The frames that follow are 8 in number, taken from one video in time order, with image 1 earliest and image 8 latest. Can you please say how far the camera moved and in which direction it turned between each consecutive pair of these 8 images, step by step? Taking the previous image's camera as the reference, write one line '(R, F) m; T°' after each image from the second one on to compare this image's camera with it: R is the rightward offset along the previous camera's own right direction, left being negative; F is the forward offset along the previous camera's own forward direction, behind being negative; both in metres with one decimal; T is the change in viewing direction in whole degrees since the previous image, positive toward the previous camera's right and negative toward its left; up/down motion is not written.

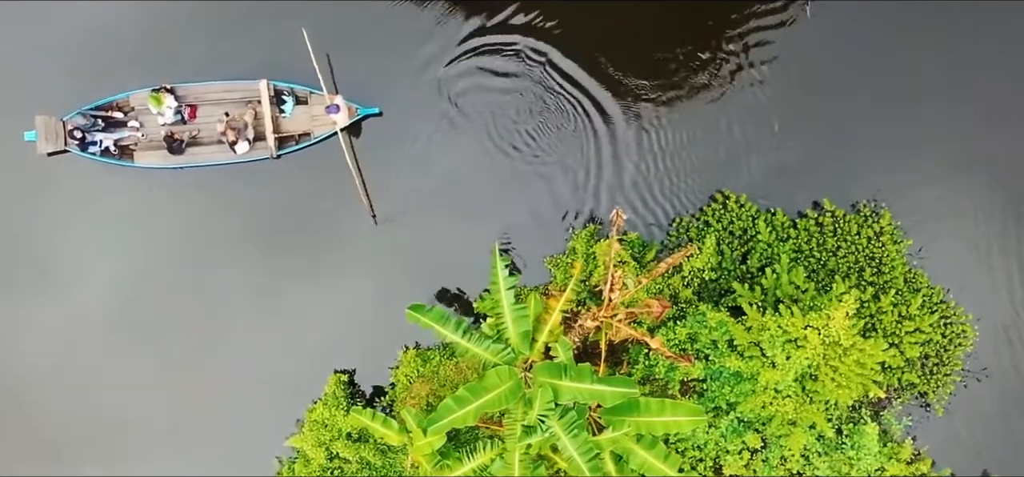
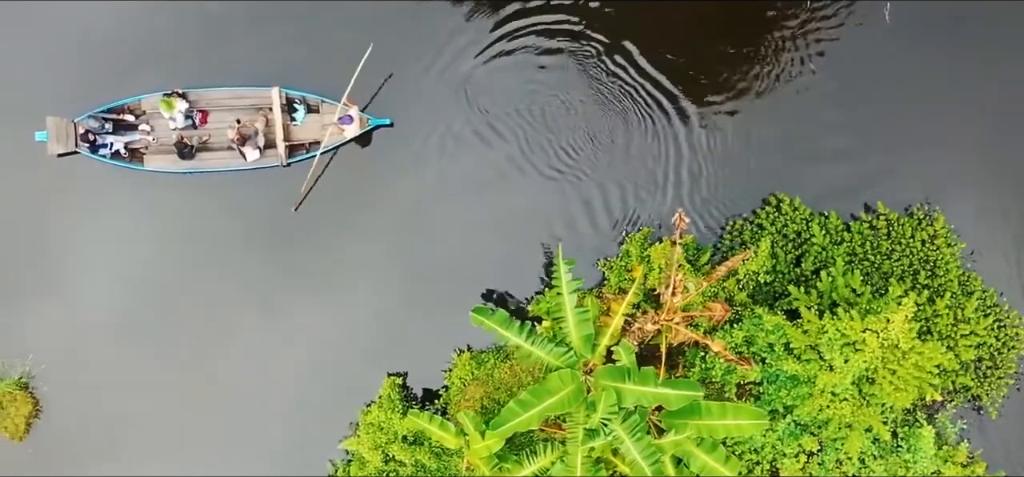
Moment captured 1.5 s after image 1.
(-0.7, 0.0) m; 0°
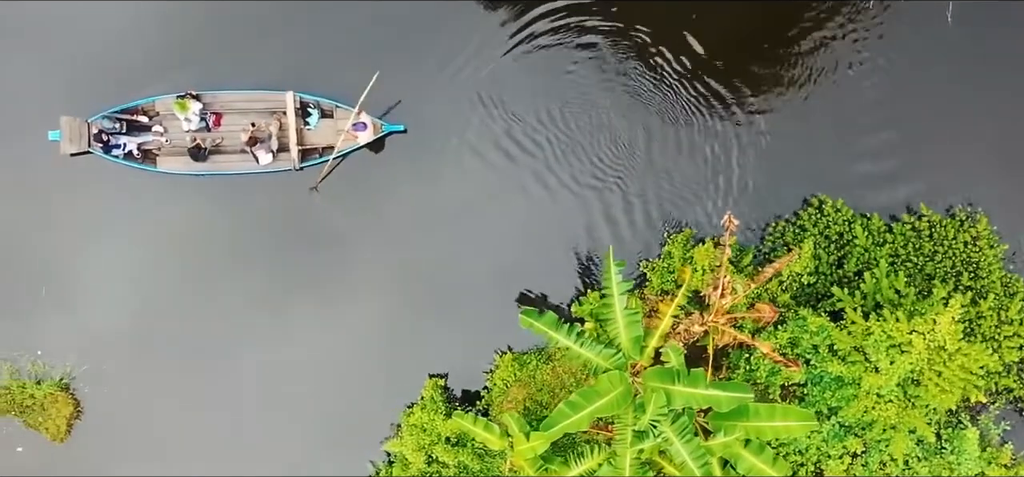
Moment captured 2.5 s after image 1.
(-0.5, 0.0) m; 0°
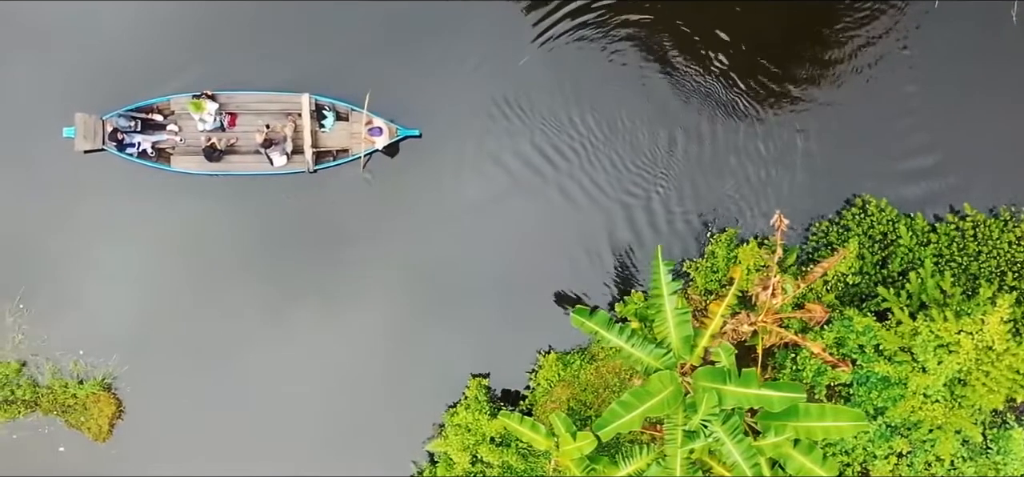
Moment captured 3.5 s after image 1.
(-0.6, 0.0) m; 0°
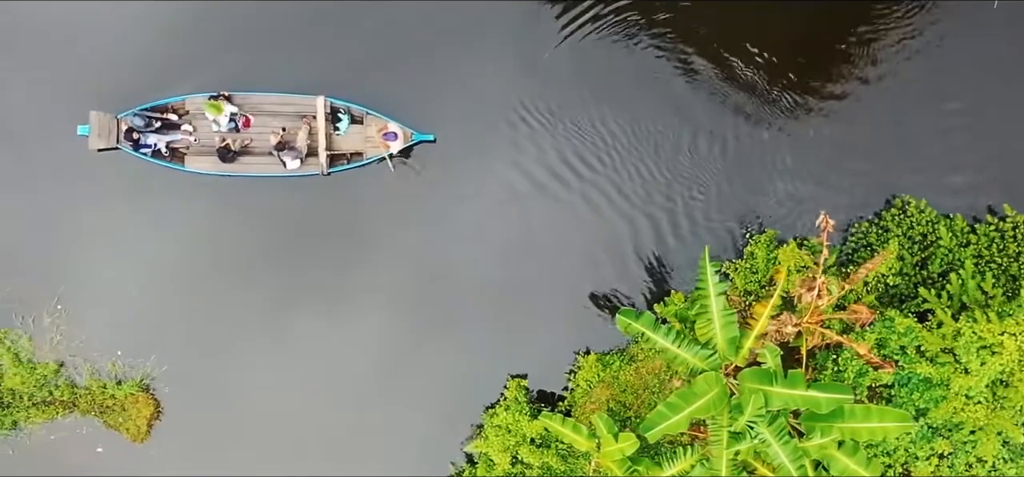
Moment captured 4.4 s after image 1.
(-0.5, 0.0) m; 0°
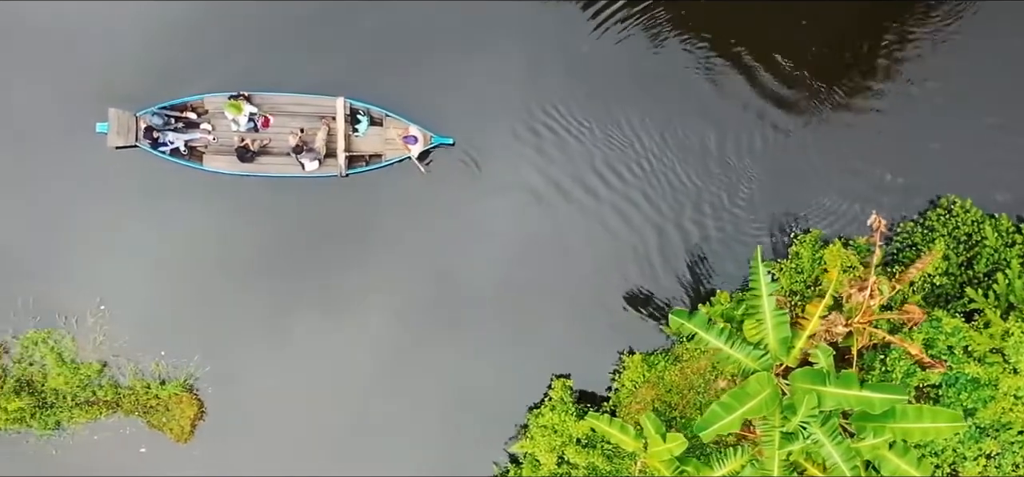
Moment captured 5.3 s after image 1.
(-0.6, 0.0) m; 0°
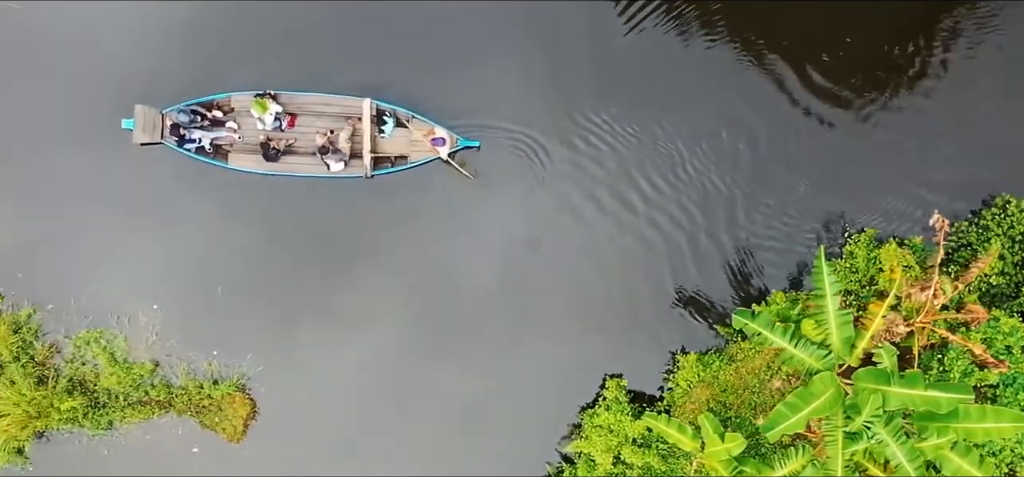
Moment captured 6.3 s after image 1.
(-0.7, 0.0) m; 0°
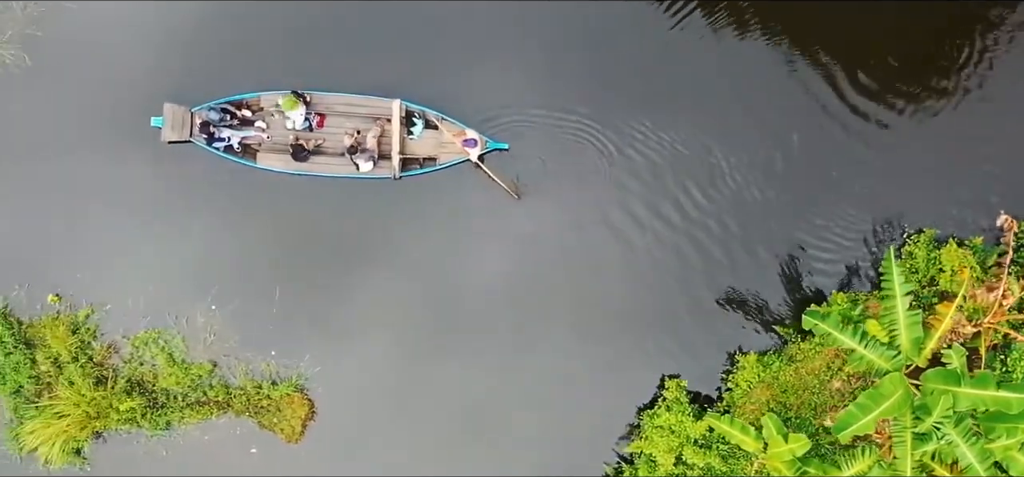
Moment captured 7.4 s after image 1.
(-0.8, 0.0) m; 0°
